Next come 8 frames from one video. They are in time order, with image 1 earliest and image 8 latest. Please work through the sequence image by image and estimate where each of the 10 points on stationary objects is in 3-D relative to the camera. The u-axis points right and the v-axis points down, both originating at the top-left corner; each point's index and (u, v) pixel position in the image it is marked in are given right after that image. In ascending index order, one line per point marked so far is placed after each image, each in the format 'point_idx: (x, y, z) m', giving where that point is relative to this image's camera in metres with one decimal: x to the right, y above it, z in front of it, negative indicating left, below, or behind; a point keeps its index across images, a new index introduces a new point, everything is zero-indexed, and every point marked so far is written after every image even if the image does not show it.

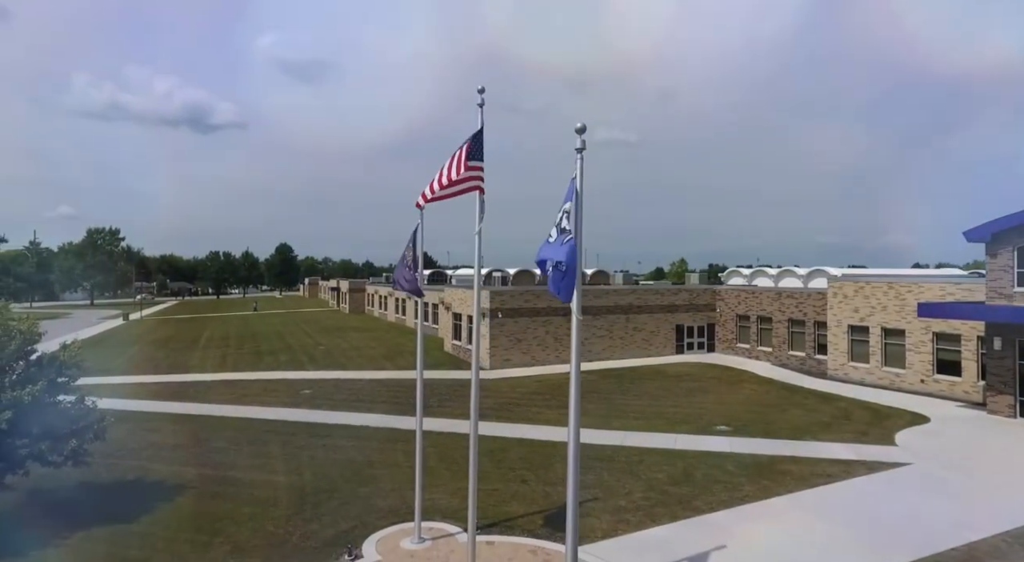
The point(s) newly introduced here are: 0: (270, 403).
0: (-6.9, -3.5, +18.7) m
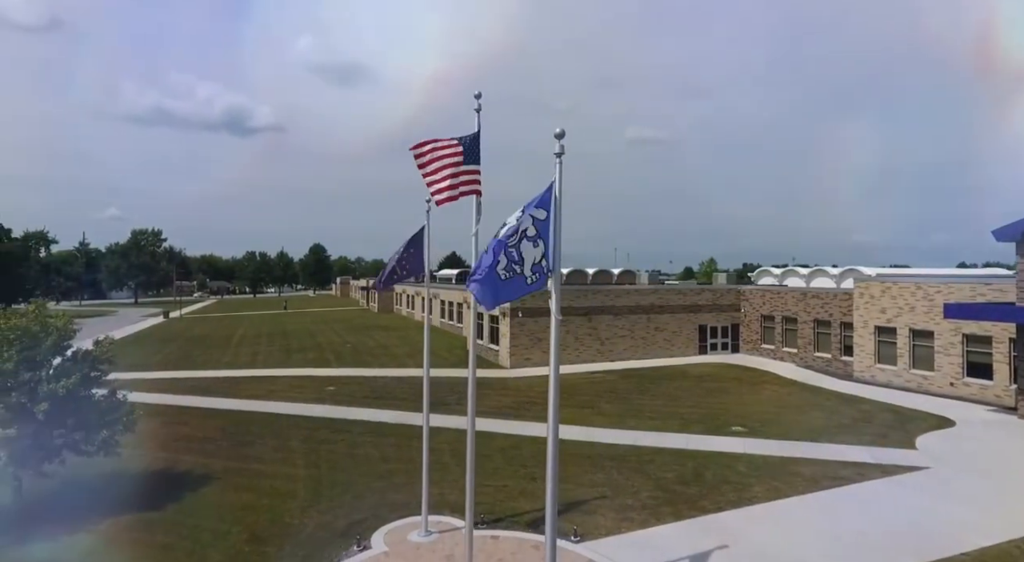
0: (-6.4, -3.5, +19.4) m
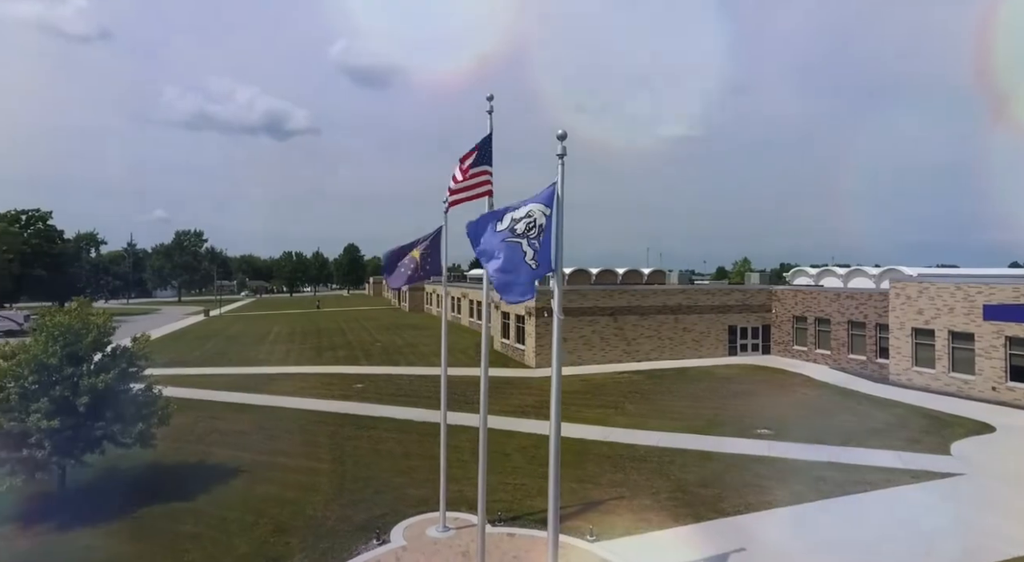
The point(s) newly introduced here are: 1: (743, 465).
0: (-5.7, -3.5, +19.9) m
1: (+5.4, -4.2, +15.3) m
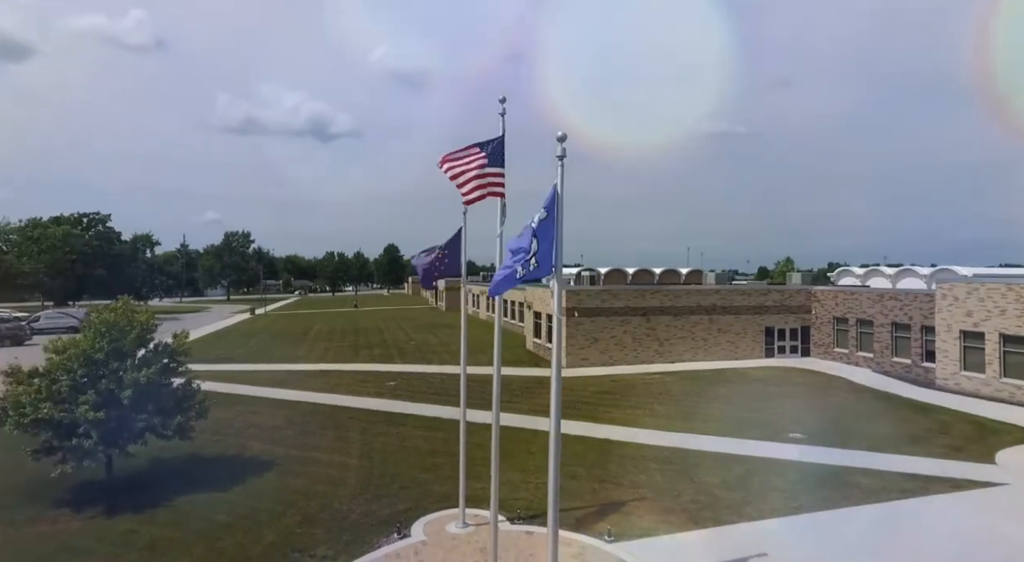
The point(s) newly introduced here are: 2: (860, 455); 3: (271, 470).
0: (-4.8, -3.5, +20.5) m
1: (+5.9, -4.2, +15.0) m
2: (+8.2, -4.1, +15.6) m
3: (-5.6, -4.4, +15.1) m
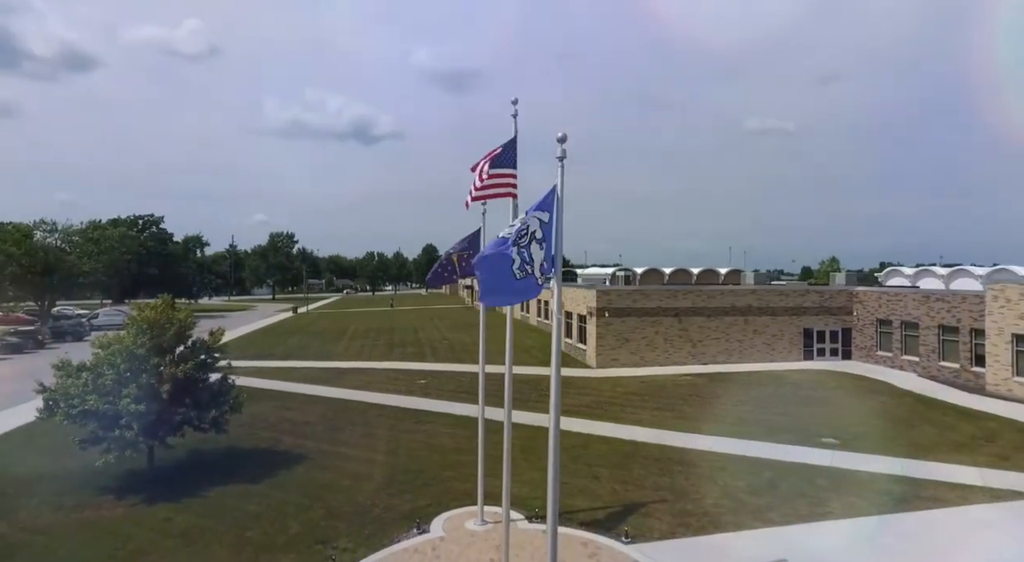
0: (-3.9, -3.5, +20.9) m
1: (+6.4, -4.2, +14.7) m
2: (+8.8, -4.1, +15.1) m
3: (-5.0, -4.4, +15.6) m
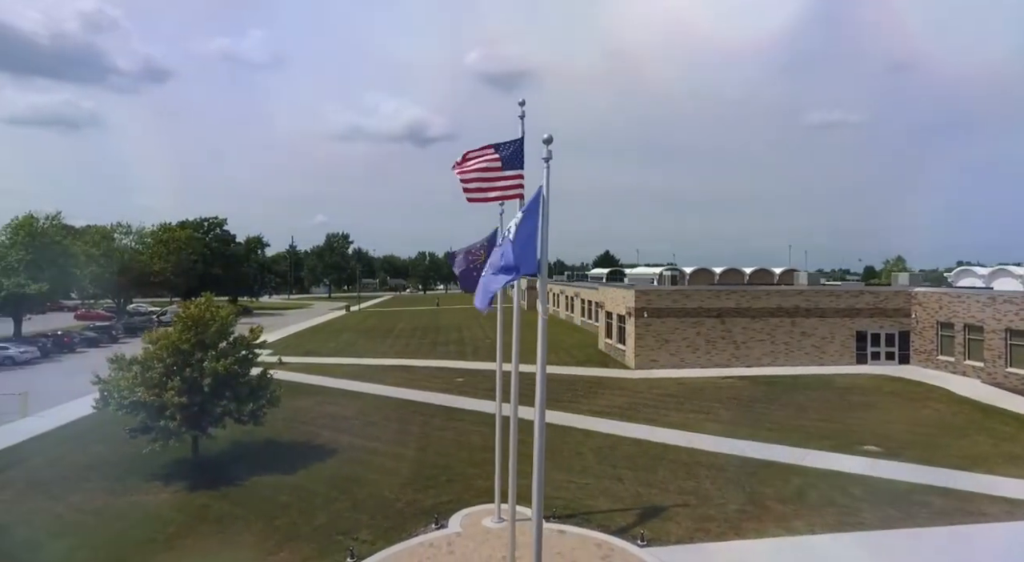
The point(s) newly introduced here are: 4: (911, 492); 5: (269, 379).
0: (-2.7, -3.5, +21.3) m
1: (+6.9, -4.2, +14.1) m
2: (+9.3, -4.2, +14.2) m
3: (-4.4, -4.3, +16.2) m
4: (+8.0, -4.3, +13.2) m
5: (-6.2, -2.5, +16.7) m
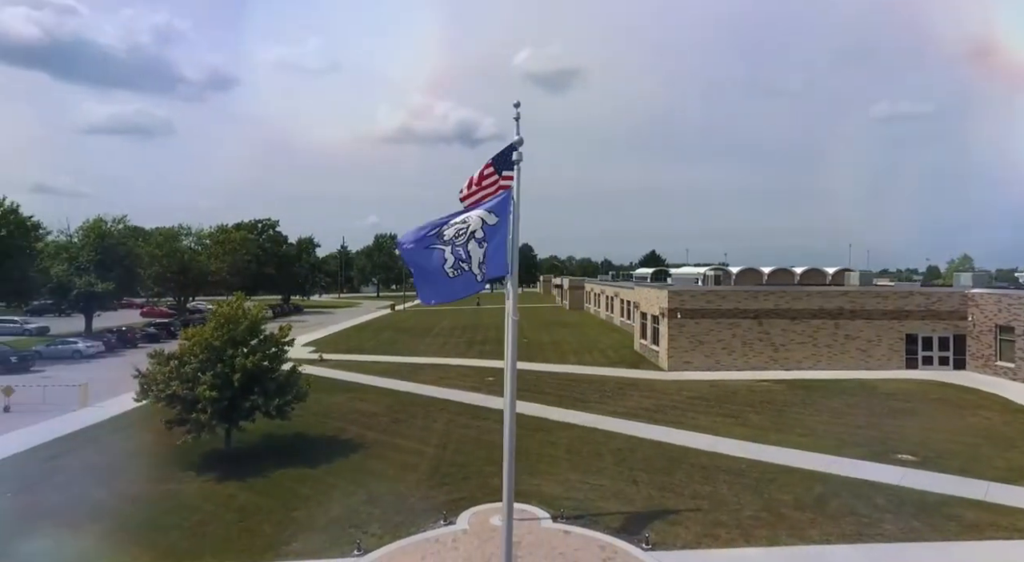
0: (-1.8, -3.4, +21.5) m
1: (+7.1, -4.3, +13.4) m
2: (+9.5, -4.2, +13.4) m
3: (-3.9, -4.3, +16.6) m
4: (+8.2, -4.3, +12.5) m
5: (-5.6, -2.5, +17.3) m
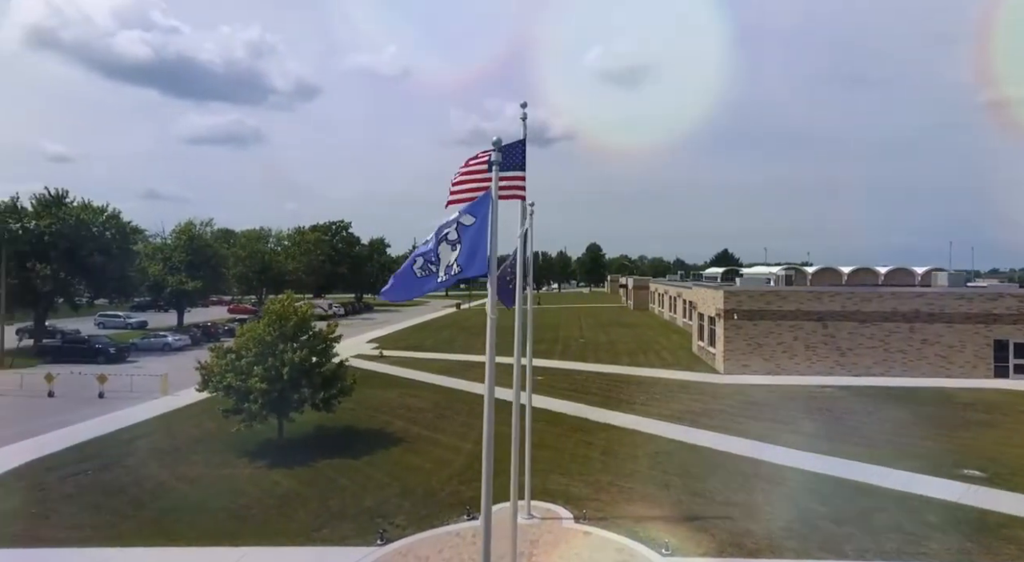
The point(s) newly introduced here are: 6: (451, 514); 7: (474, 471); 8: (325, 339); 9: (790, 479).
0: (-0.1, -3.4, +21.6) m
1: (+7.5, -4.2, +12.4) m
2: (+9.9, -4.1, +12.0) m
3: (-2.9, -4.3, +17.0) m
4: (+8.5, -4.3, +11.3) m
5: (-4.5, -2.5, +18.0) m
6: (-1.2, -4.7, +13.4) m
7: (-0.9, -4.4, +15.4) m
8: (-4.9, -1.5, +17.8) m
9: (+5.9, -4.2, +13.9) m
